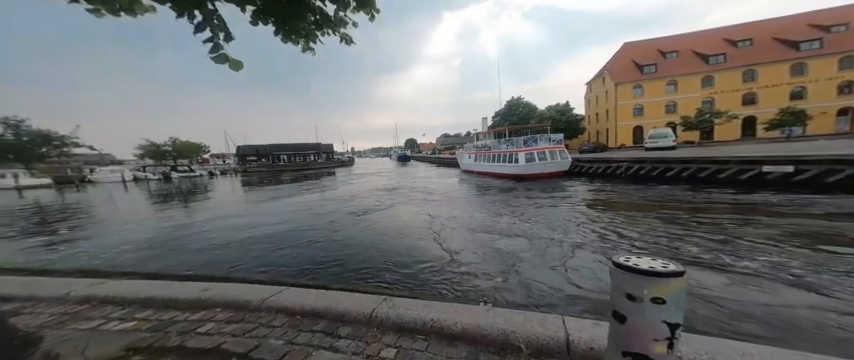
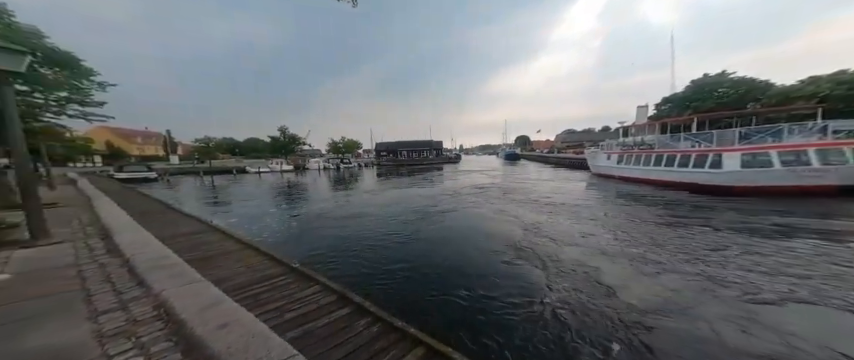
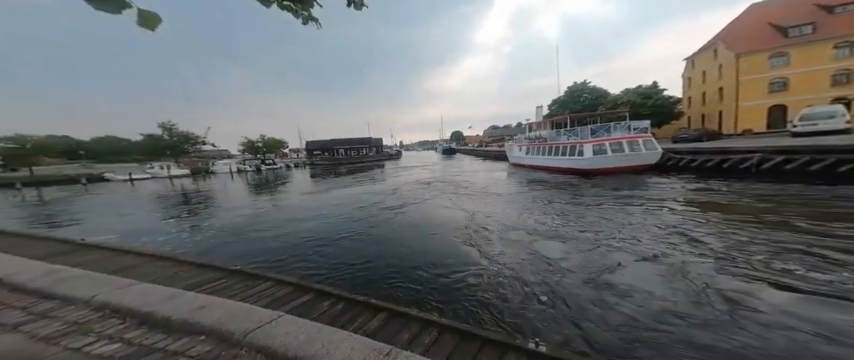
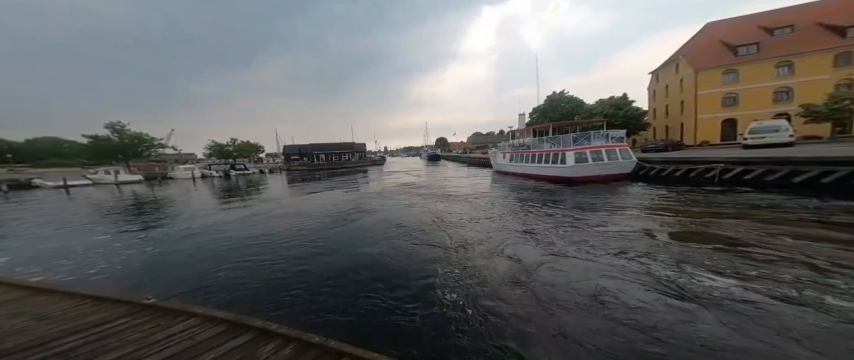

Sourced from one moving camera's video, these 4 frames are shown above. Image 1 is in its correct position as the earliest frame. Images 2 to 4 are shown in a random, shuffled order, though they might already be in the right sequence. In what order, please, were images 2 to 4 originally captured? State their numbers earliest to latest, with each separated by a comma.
3, 2, 4
